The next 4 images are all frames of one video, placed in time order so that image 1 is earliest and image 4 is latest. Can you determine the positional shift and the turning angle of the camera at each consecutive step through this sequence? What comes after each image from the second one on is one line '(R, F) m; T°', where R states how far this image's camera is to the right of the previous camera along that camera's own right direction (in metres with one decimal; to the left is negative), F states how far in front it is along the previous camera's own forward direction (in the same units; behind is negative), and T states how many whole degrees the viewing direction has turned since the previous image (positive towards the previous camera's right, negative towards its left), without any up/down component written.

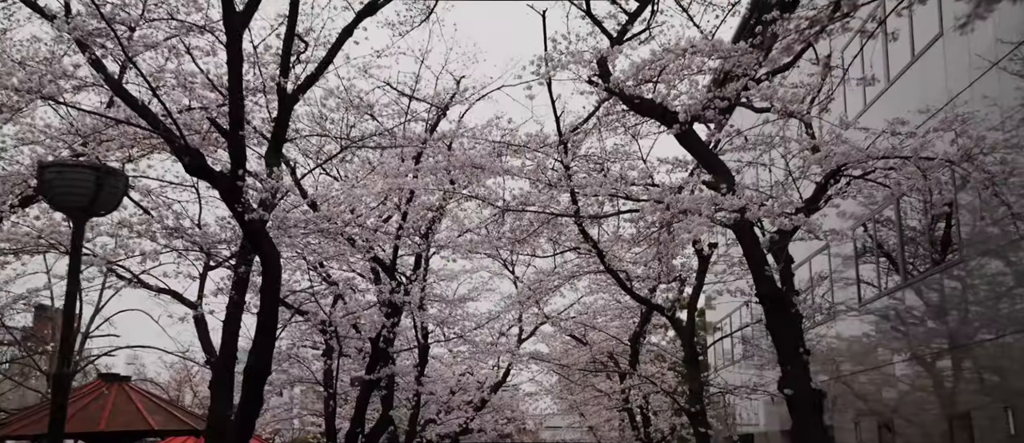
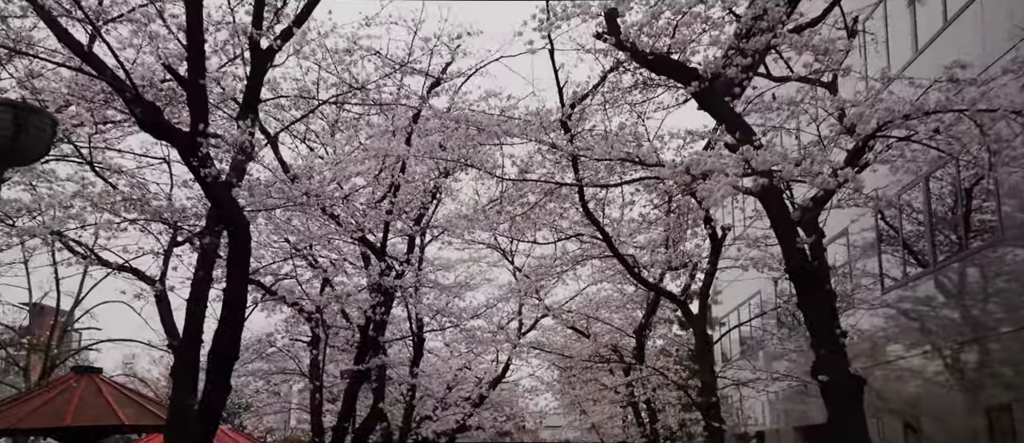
(0.0, +0.8) m; 0°
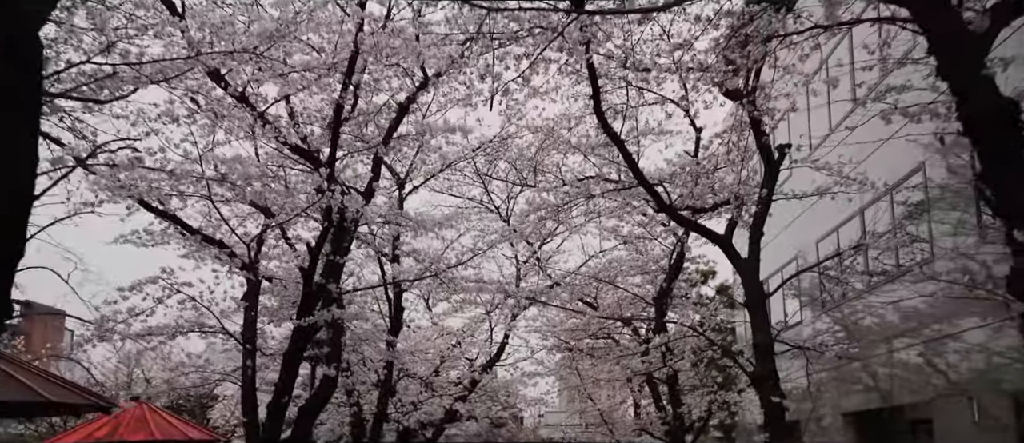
(0.0, +2.6) m; 0°
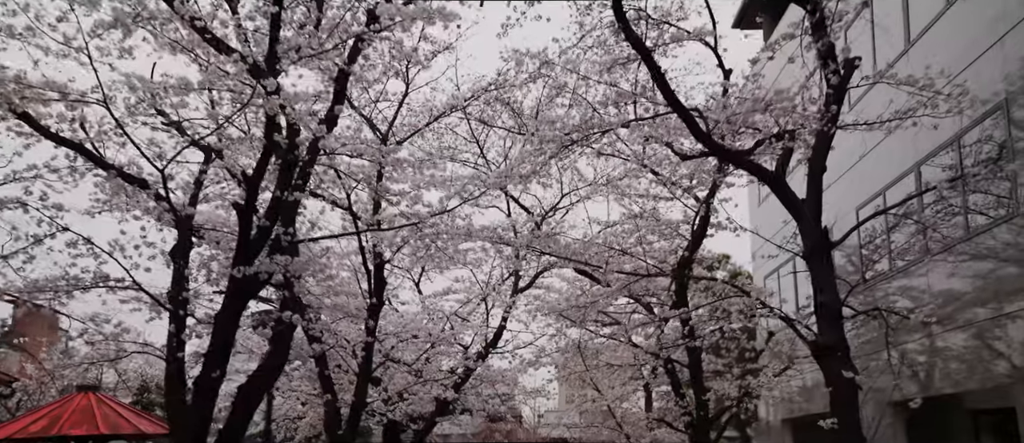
(0.0, +1.8) m; 0°
